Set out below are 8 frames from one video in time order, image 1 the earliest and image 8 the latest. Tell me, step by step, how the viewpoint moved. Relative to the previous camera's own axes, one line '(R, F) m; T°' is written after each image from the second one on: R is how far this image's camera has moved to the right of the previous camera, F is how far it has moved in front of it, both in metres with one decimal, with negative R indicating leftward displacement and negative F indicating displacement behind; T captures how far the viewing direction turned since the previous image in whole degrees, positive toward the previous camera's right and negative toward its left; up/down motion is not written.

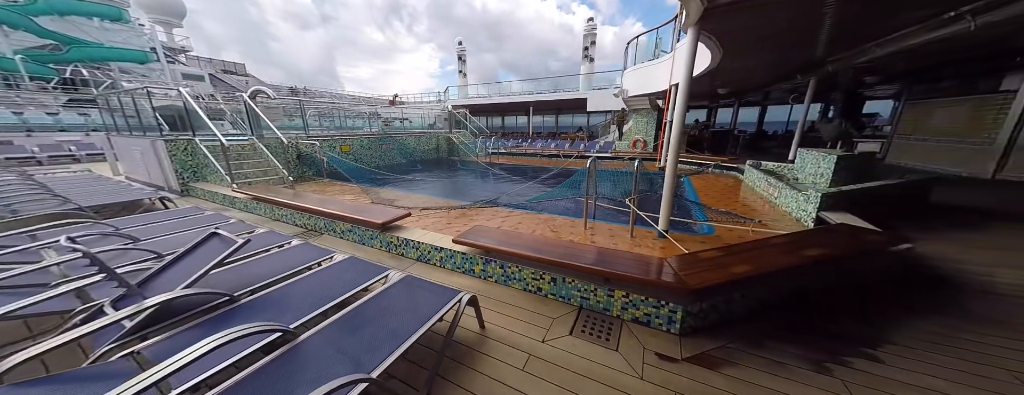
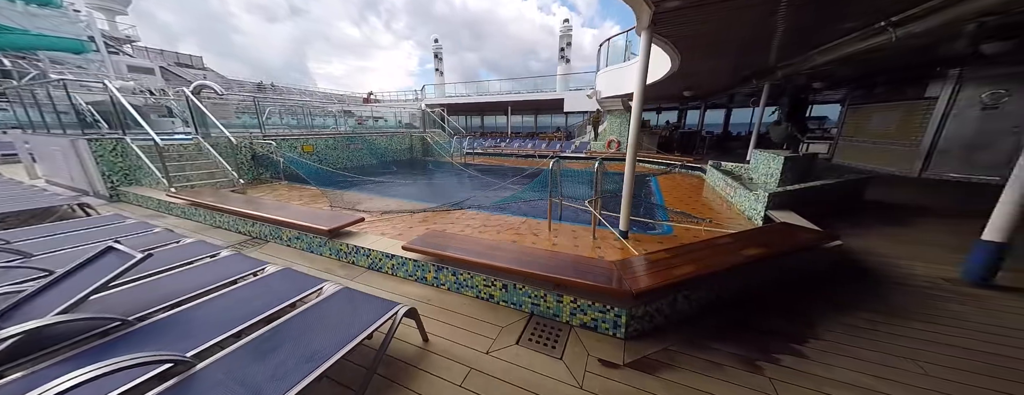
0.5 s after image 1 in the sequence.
(+0.3, +0.1) m; +4°
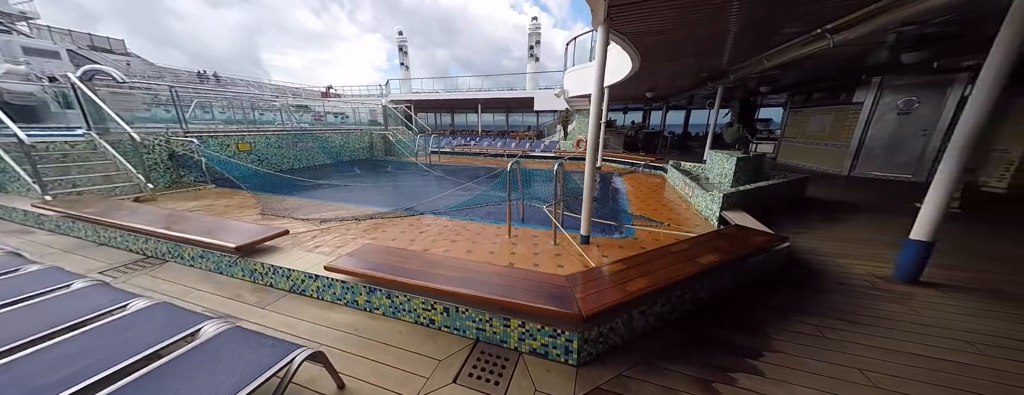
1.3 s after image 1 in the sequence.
(+0.2, +0.2) m; +6°
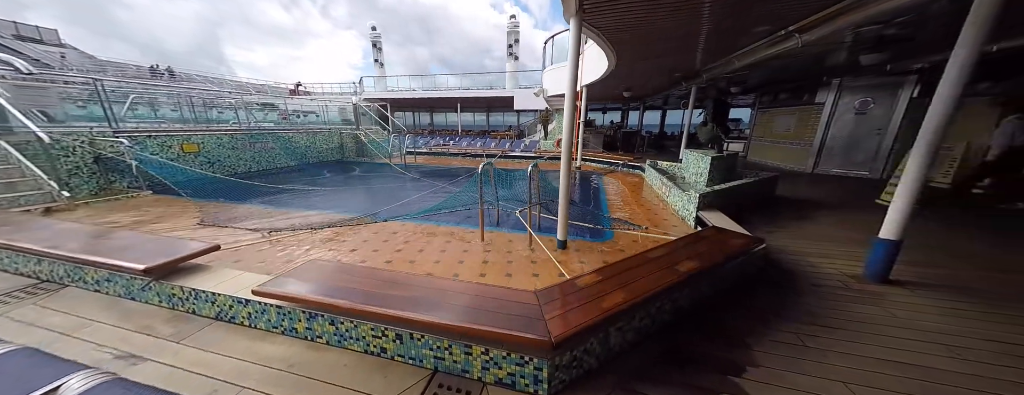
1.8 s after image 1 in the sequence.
(+0.1, +0.2) m; +4°
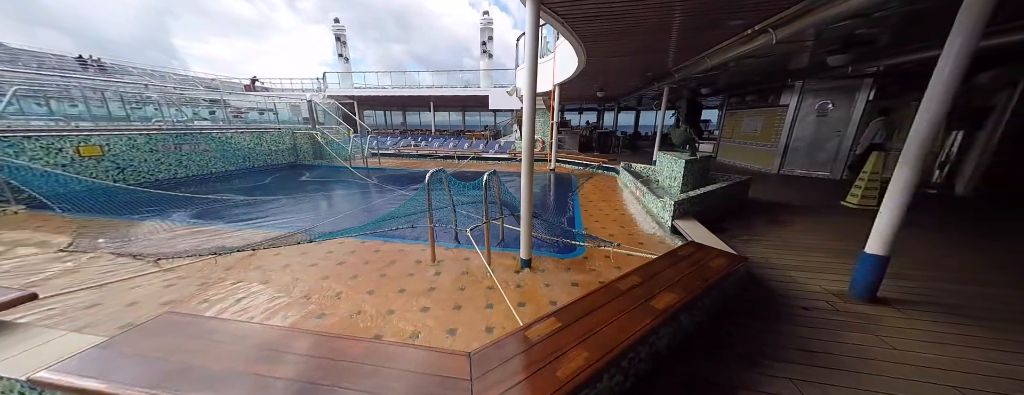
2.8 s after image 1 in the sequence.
(+0.3, +0.4) m; +4°
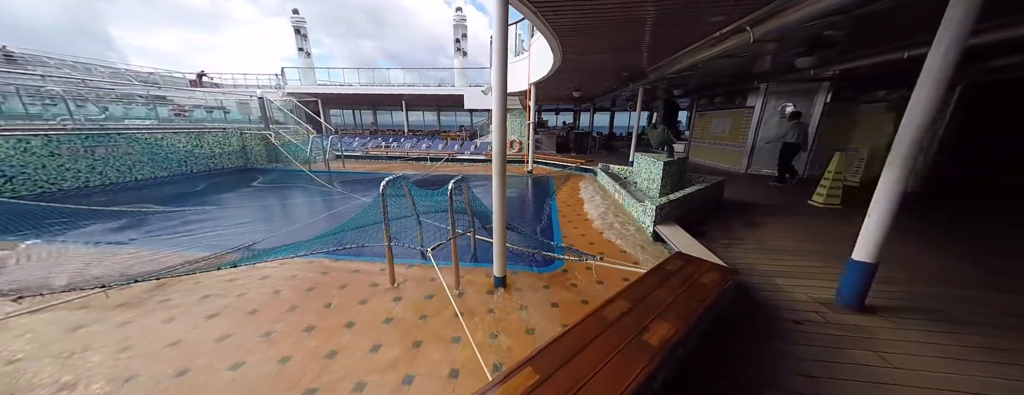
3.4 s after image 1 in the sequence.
(+0.1, +0.3) m; +5°
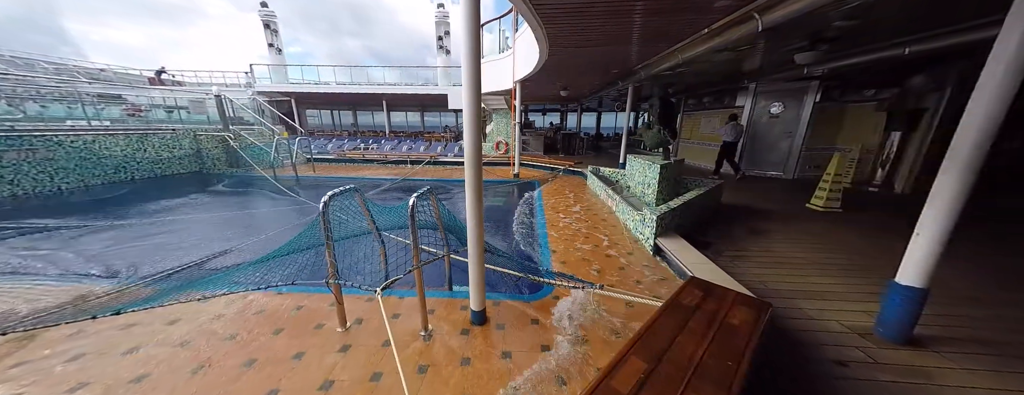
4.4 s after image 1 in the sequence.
(+0.1, +0.4) m; +3°
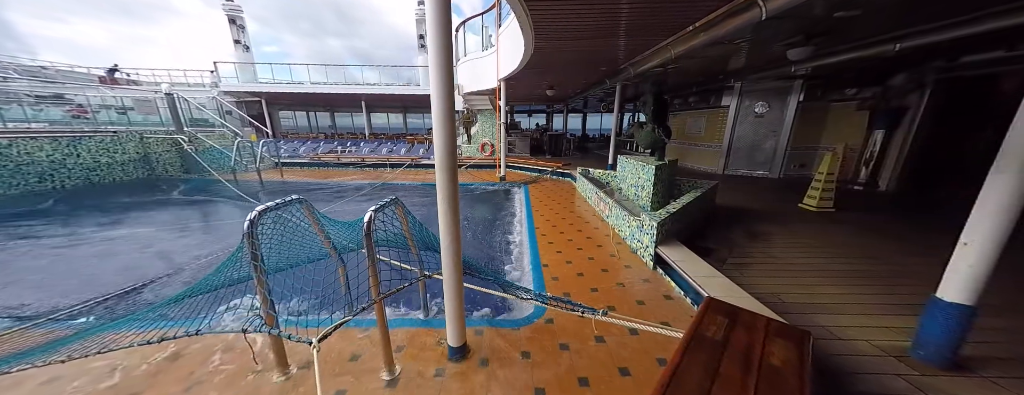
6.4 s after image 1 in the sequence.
(0.0, +0.3) m; +3°
